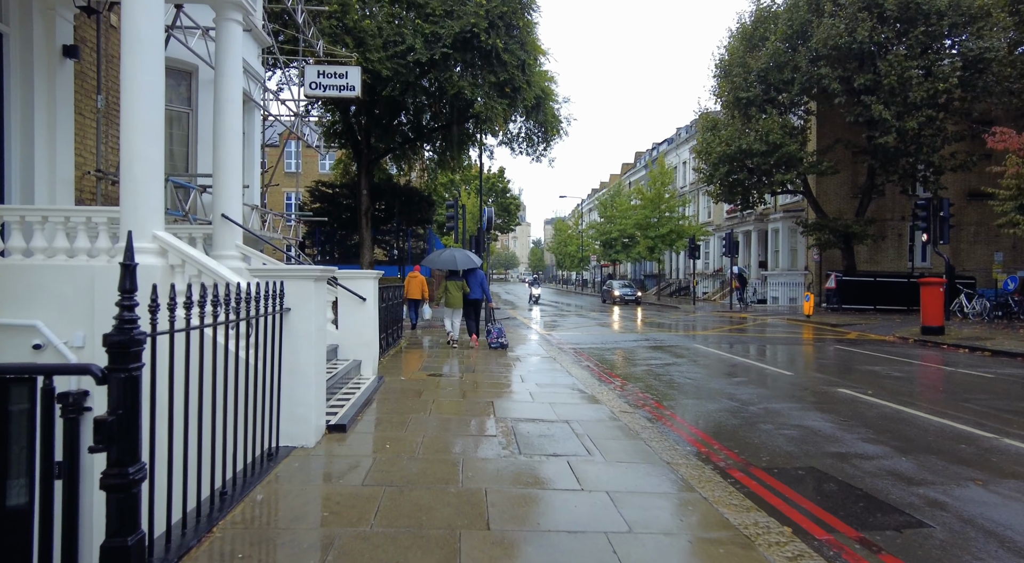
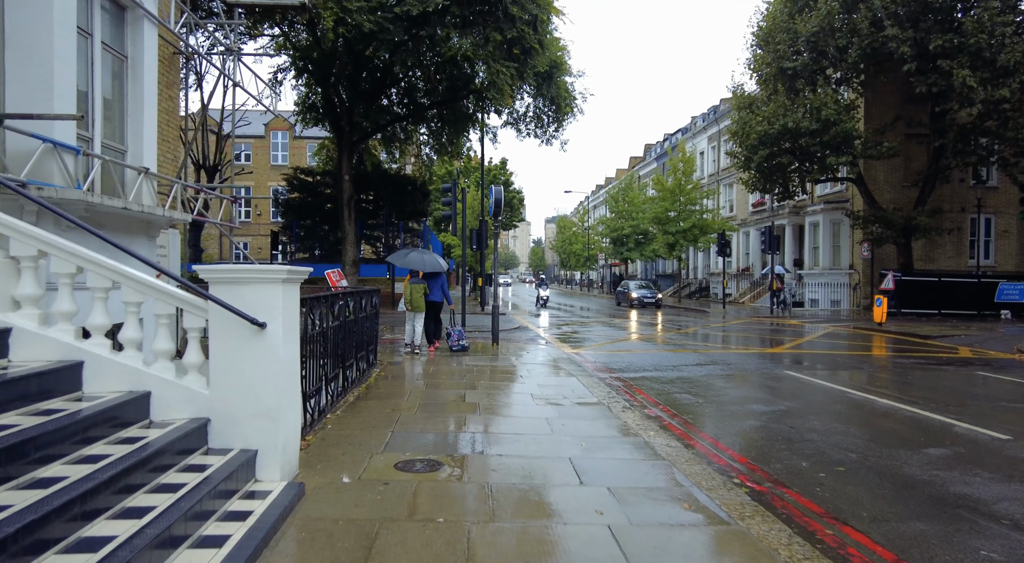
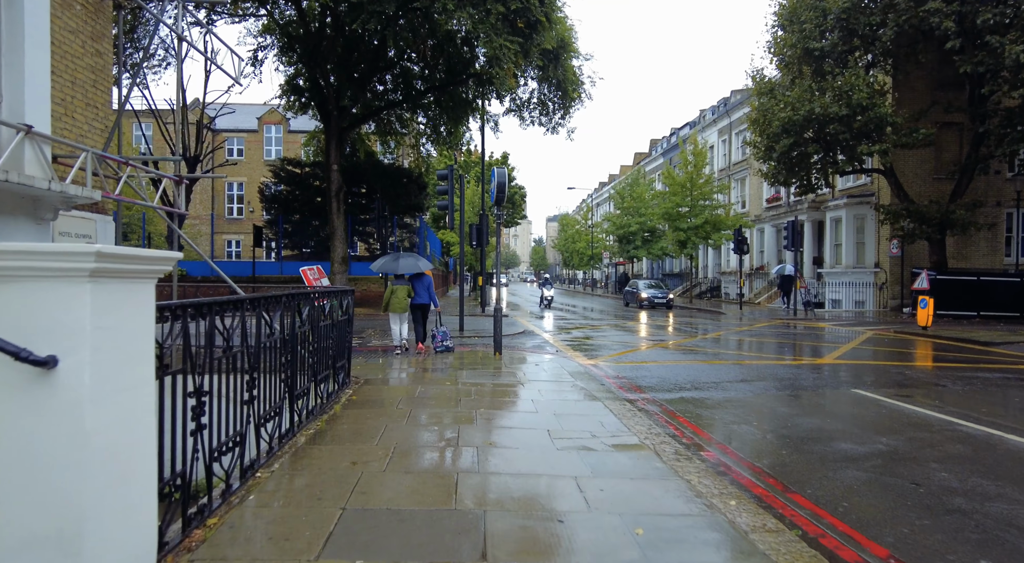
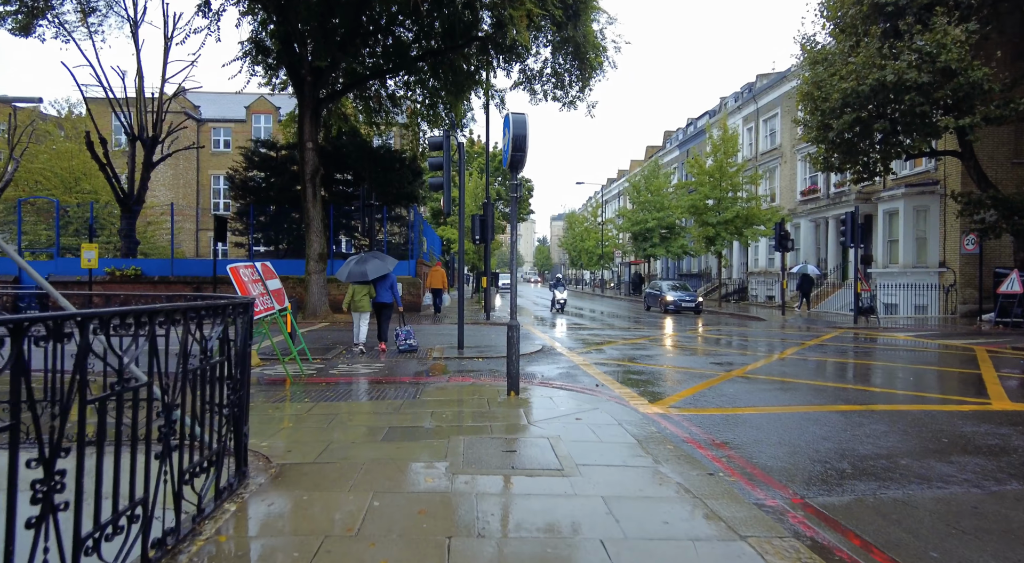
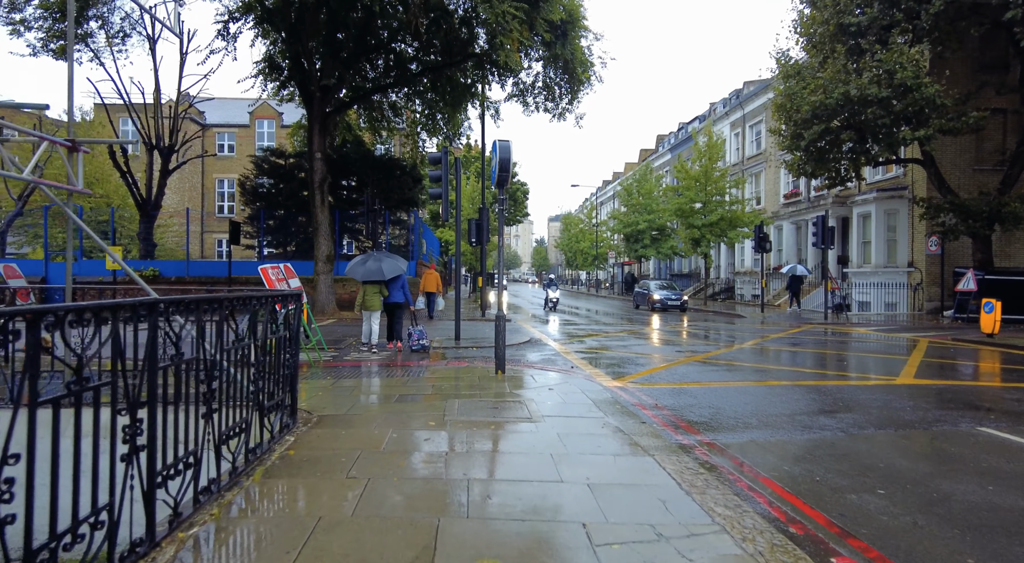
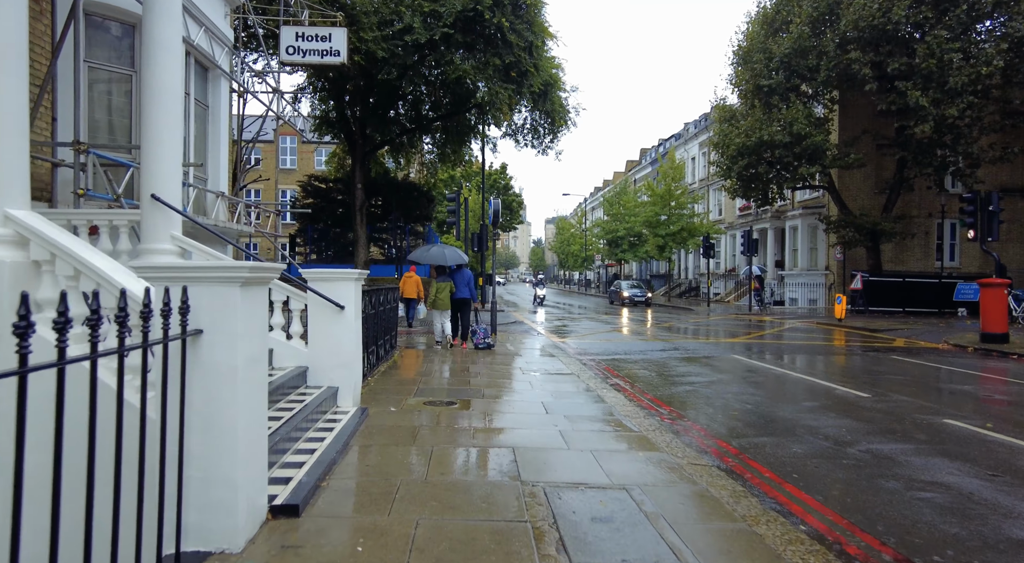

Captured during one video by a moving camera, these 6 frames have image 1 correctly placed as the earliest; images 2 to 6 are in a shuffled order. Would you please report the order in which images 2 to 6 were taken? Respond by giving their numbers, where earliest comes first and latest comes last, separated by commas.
6, 2, 3, 5, 4
